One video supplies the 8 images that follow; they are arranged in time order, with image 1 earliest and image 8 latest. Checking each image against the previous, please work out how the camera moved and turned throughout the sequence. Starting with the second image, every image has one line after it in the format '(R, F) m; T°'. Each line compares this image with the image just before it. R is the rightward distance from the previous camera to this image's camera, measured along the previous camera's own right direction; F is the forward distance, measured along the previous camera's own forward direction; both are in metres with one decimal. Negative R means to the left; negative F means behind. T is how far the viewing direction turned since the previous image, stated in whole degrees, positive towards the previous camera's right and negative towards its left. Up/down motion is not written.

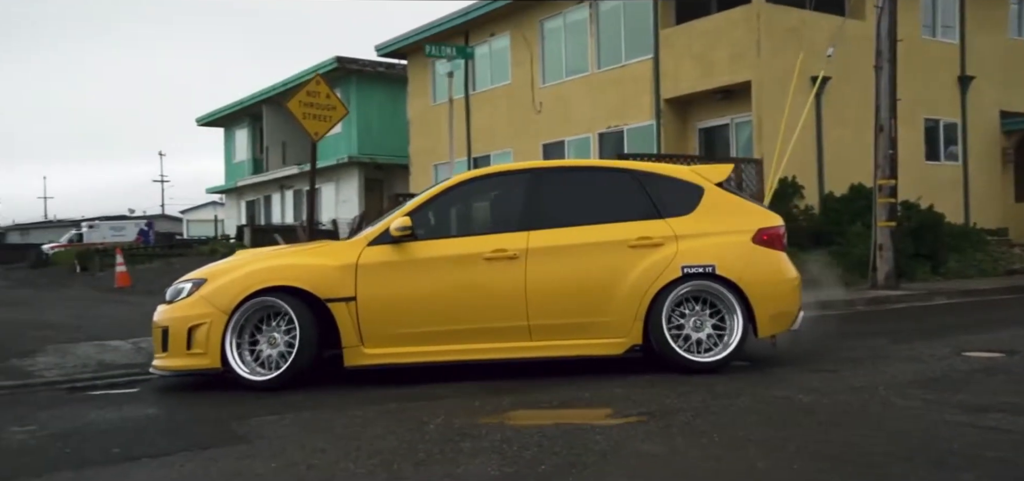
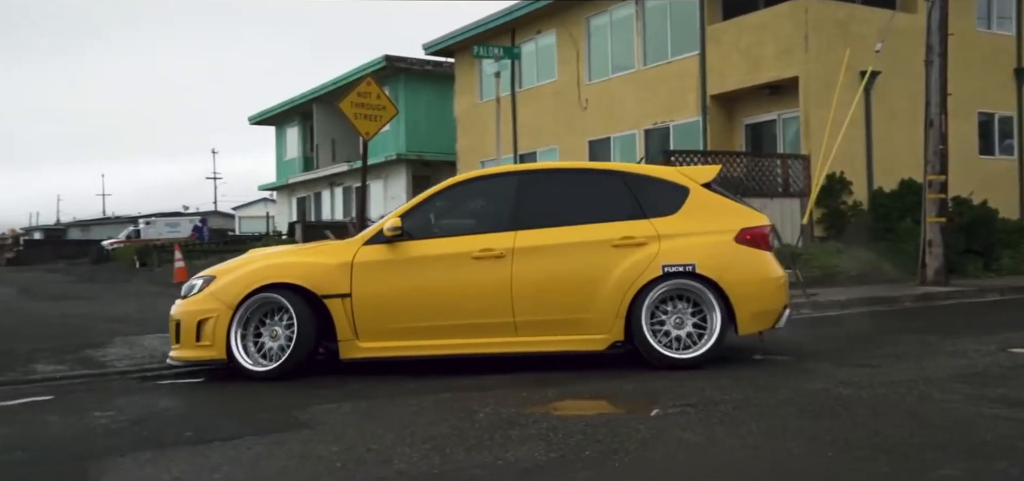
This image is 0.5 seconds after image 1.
(0.0, -0.2) m; -3°
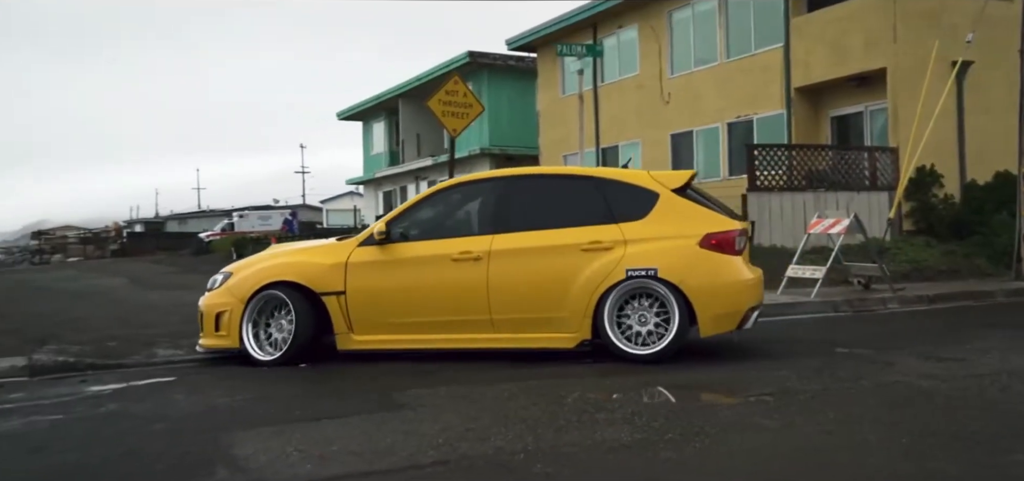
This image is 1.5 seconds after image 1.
(0.0, -0.3) m; -5°
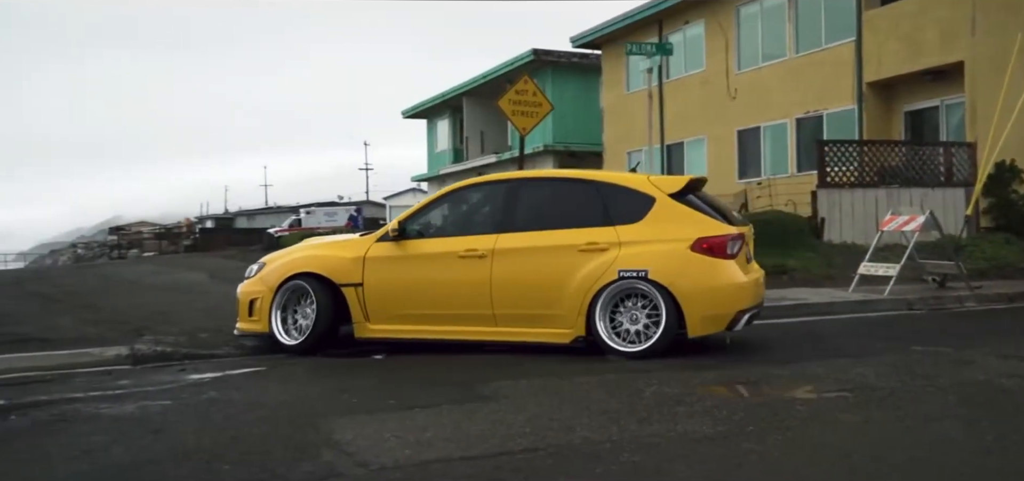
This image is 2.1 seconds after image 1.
(-0.1, -0.2) m; -4°
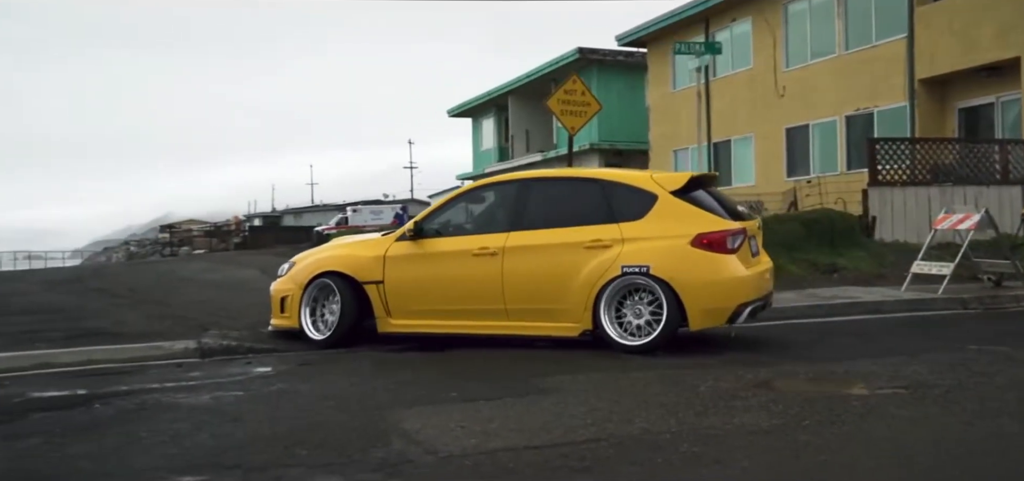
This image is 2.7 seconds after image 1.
(-0.1, -0.2) m; -3°
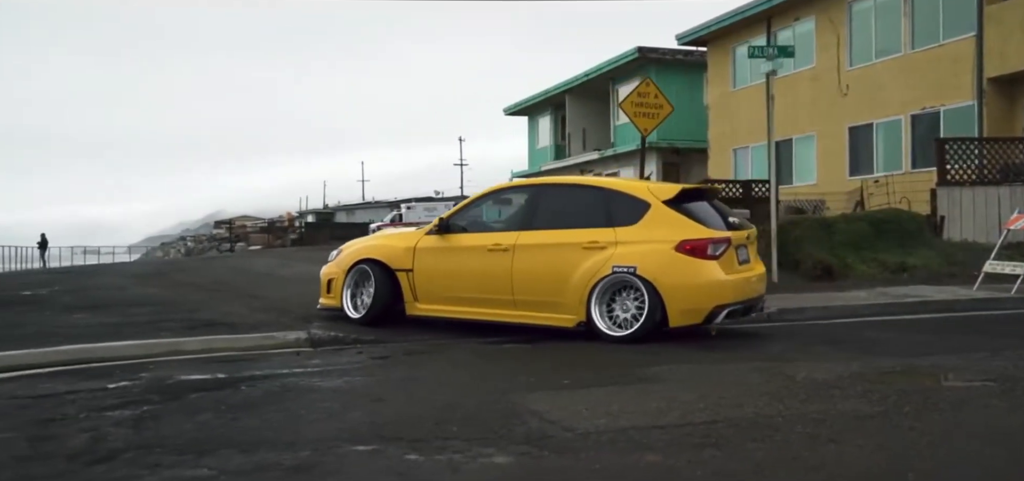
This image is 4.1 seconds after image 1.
(-0.4, -0.5) m; -3°
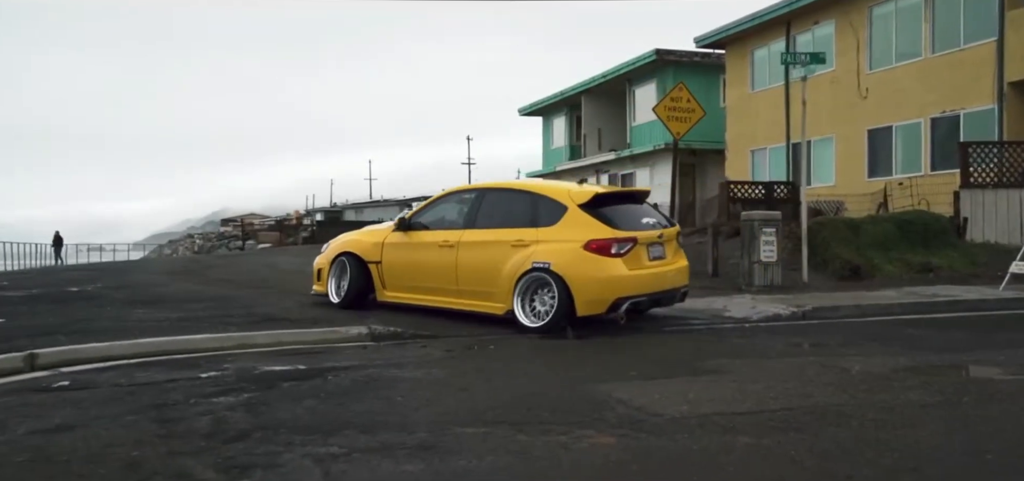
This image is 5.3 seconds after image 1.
(-0.5, -0.4) m; 0°
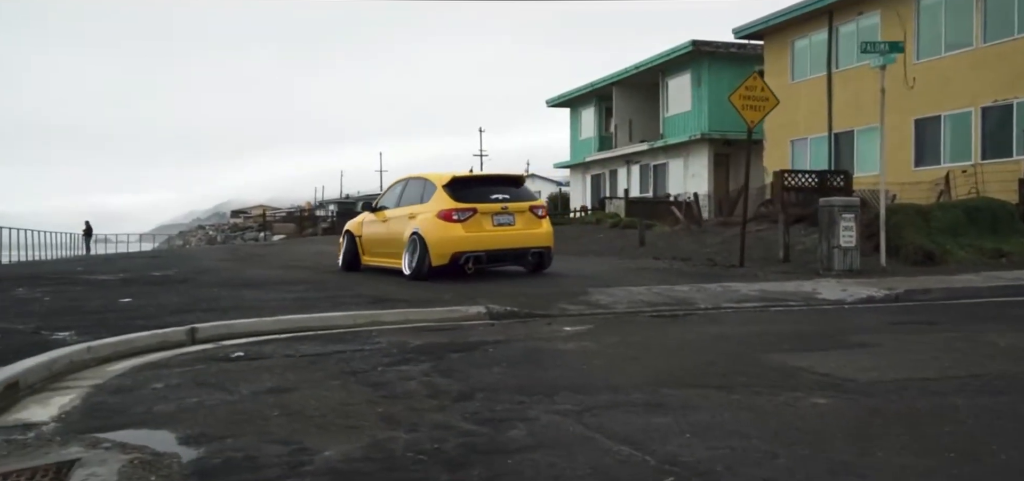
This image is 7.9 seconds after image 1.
(-1.1, -0.3) m; 0°
